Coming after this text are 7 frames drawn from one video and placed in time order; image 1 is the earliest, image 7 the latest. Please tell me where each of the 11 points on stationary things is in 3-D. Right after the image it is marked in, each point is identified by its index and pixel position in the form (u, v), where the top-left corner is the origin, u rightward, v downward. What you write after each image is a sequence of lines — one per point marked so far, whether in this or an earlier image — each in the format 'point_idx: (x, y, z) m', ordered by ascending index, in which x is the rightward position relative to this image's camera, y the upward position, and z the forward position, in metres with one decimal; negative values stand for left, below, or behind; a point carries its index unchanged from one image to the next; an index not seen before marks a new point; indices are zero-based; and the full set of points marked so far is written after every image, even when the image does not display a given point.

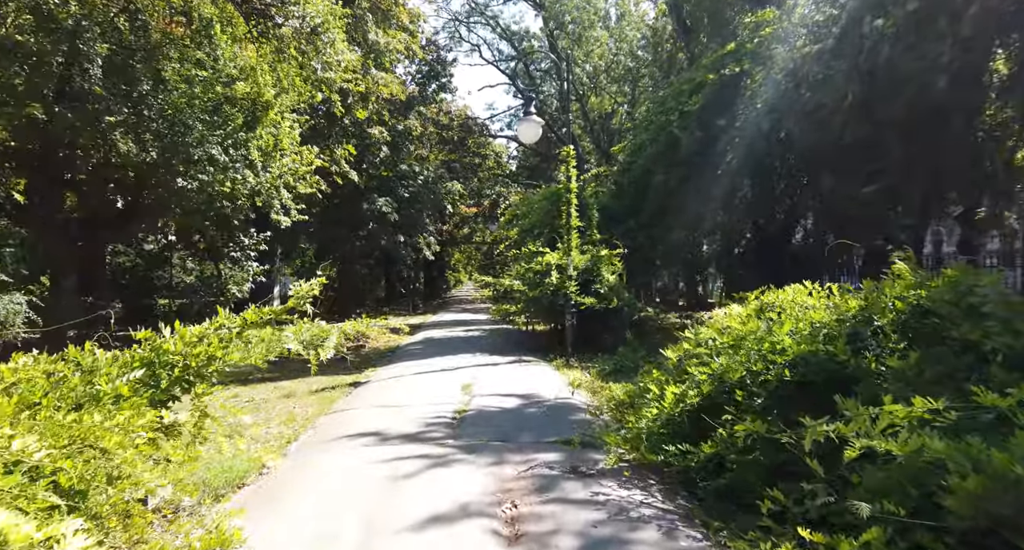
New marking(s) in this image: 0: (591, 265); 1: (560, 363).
0: (+1.6, +0.2, +12.7) m
1: (+0.9, -1.7, +11.4) m
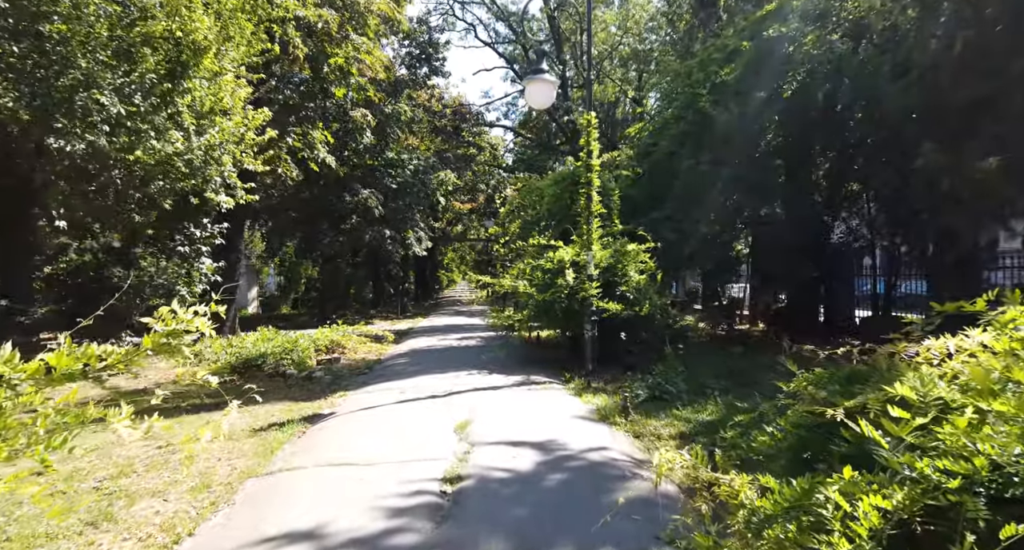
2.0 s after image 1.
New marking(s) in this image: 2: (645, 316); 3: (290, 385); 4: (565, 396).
0: (+1.7, +0.2, +10.3) m
1: (+1.0, -1.6, +9.0) m
2: (+2.3, -0.7, +10.2) m
3: (-3.9, -1.9, +10.6) m
4: (+0.7, -1.7, +8.4) m
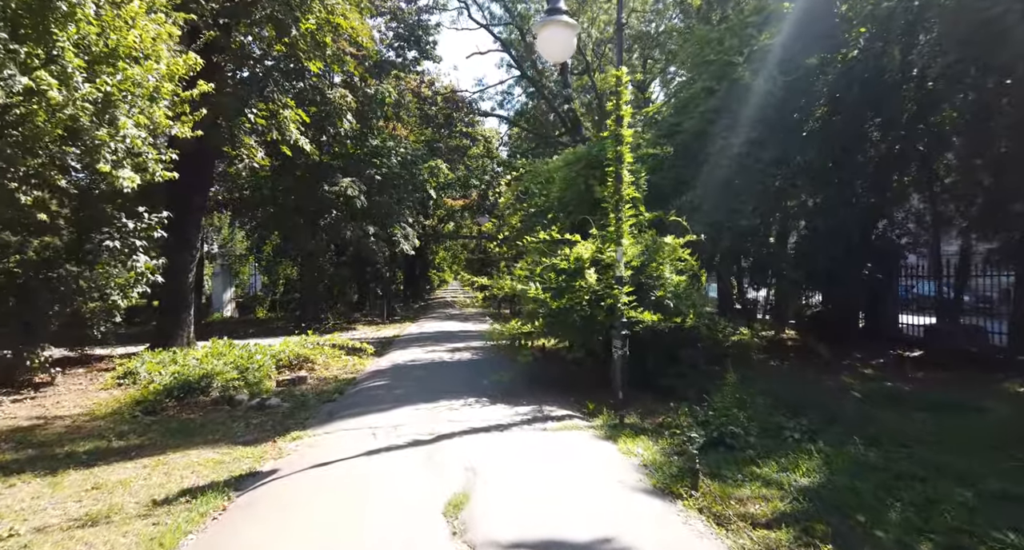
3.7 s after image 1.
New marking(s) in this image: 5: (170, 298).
0: (+1.8, +0.2, +8.1) m
1: (+1.1, -1.7, +6.8) m
2: (+2.4, -0.7, +8.1) m
3: (-3.8, -1.9, +8.3) m
4: (+0.8, -1.7, +6.2) m
5: (-7.8, -0.5, +13.9) m
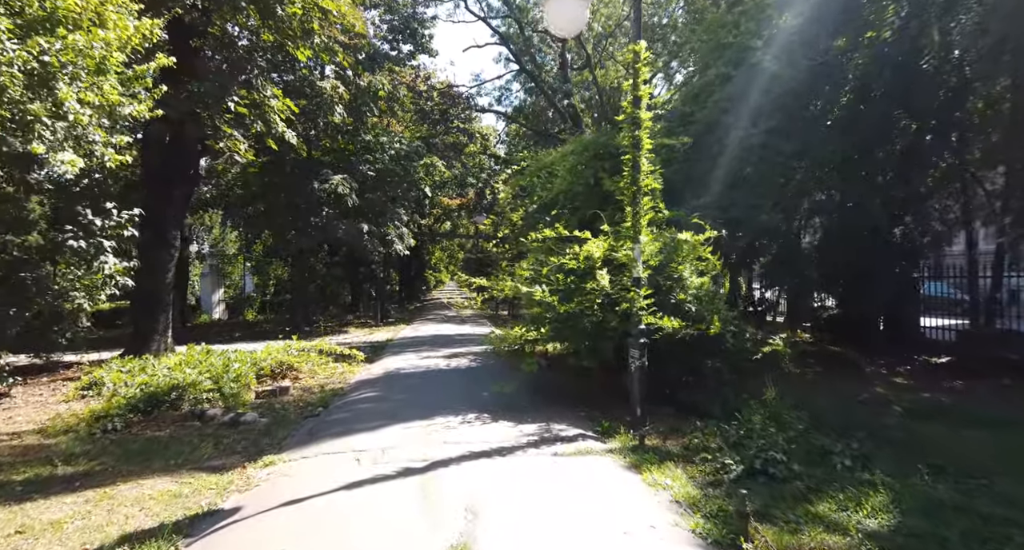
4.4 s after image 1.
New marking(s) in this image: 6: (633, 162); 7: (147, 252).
0: (+1.8, +0.2, +7.2) m
1: (+1.2, -1.7, +6.0) m
2: (+2.4, -0.7, +7.2) m
3: (-3.7, -1.9, +7.4) m
4: (+0.9, -1.7, +5.3) m
5: (-7.8, -0.6, +13.0) m
6: (+1.4, +1.3, +6.8) m
7: (-7.8, +0.5, +13.1) m
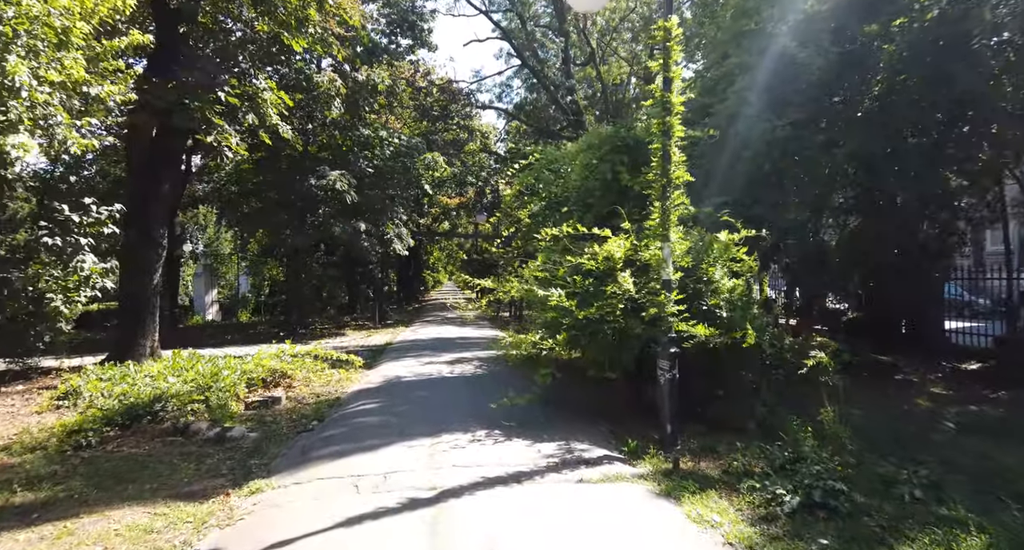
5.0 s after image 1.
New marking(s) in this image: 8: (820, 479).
0: (+2.0, +0.2, +6.6) m
1: (+1.3, -1.7, +5.3) m
2: (+2.6, -0.8, +6.5) m
3: (-3.6, -2.0, +6.7) m
4: (+1.0, -1.7, +4.6) m
5: (-7.7, -0.6, +12.2) m
6: (+1.5, +1.3, +6.2) m
7: (-7.7, +0.5, +12.4) m
8: (+2.4, -1.6, +4.7) m
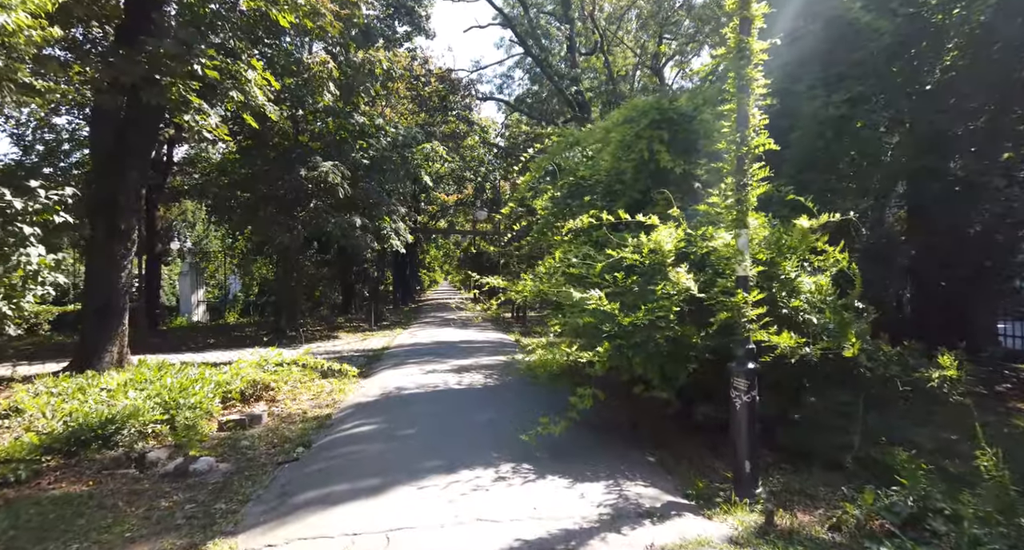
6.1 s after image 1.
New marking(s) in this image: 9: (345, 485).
0: (+2.2, +0.2, +5.3) m
1: (+1.6, -1.7, +4.0) m
2: (+2.8, -0.7, +5.2) m
3: (-3.3, -1.9, +5.4) m
4: (+1.3, -1.7, +3.3) m
5: (-7.4, -0.5, +10.9) m
6: (+1.8, +1.3, +4.9) m
7: (-7.5, +0.5, +11.0) m
8: (+2.7, -1.6, +3.5) m
9: (-1.4, -1.8, +5.2) m
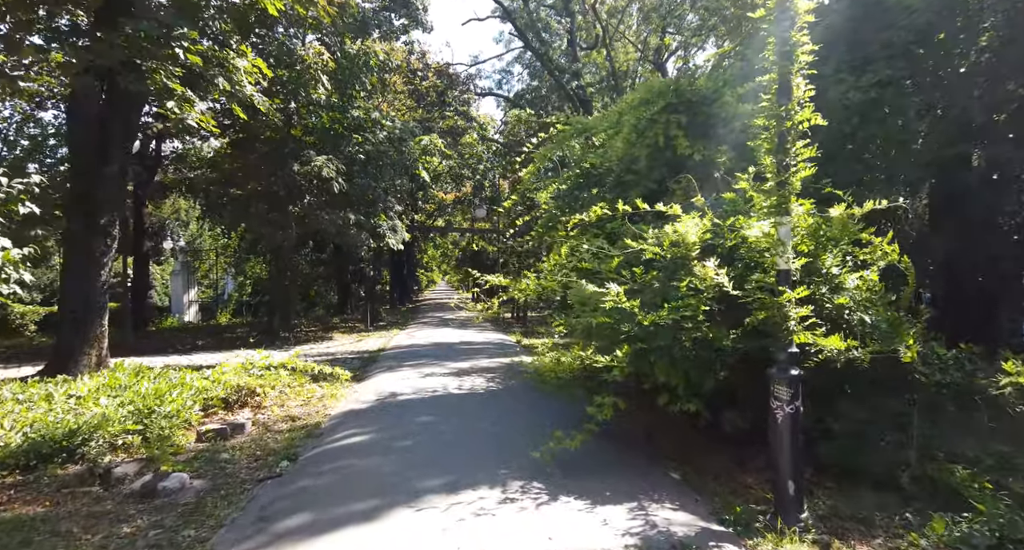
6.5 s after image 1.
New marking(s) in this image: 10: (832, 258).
0: (+2.3, +0.2, +4.7) m
1: (+1.7, -1.6, +3.4) m
2: (+2.9, -0.7, +4.7) m
3: (-3.2, -1.9, +4.8) m
4: (+1.4, -1.7, +2.7) m
5: (-7.4, -0.5, +10.2) m
6: (+1.9, +1.3, +4.3) m
7: (-7.4, +0.6, +10.4) m
8: (+2.8, -1.5, +2.9) m
9: (-1.4, -1.7, +4.6) m
10: (+2.5, +0.1, +4.7) m
